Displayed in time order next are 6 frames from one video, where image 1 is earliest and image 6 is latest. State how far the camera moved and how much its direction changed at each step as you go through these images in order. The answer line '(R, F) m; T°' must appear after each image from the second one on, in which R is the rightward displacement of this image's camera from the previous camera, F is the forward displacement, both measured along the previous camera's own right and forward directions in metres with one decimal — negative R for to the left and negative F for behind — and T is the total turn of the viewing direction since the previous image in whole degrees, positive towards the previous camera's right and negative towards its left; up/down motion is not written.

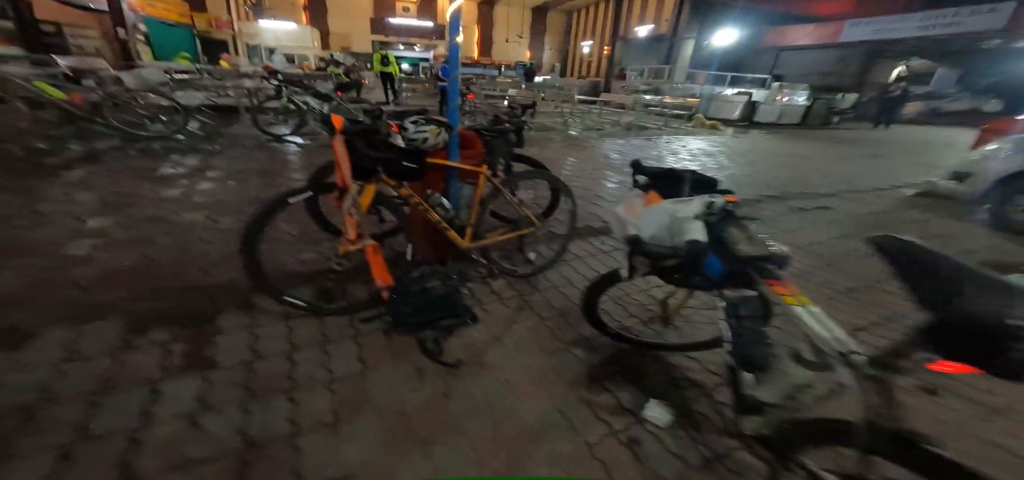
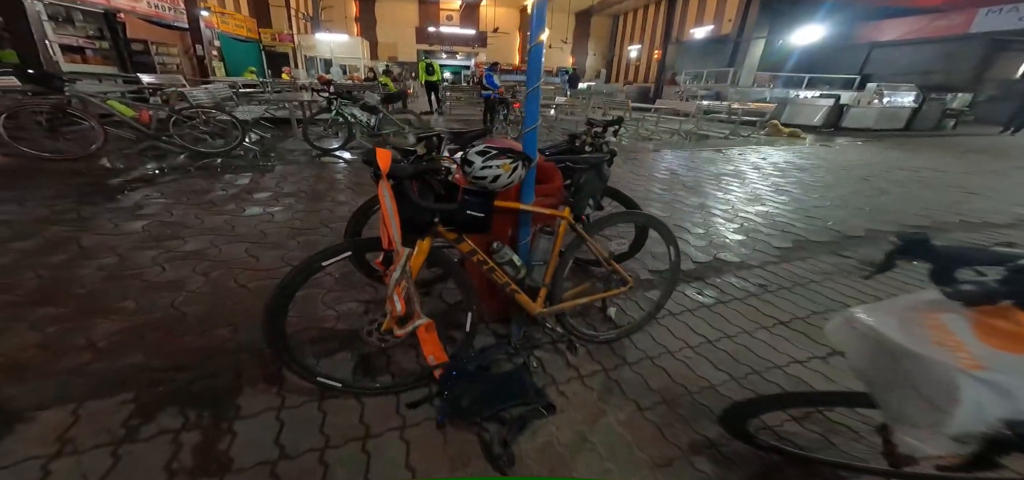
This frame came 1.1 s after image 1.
(-0.2, +0.5) m; -6°
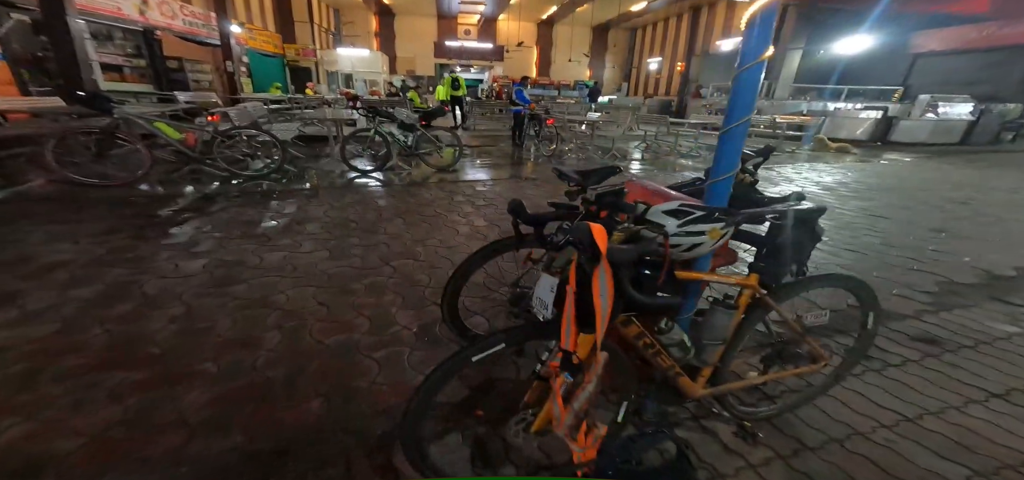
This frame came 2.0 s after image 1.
(-0.6, +0.3) m; -1°
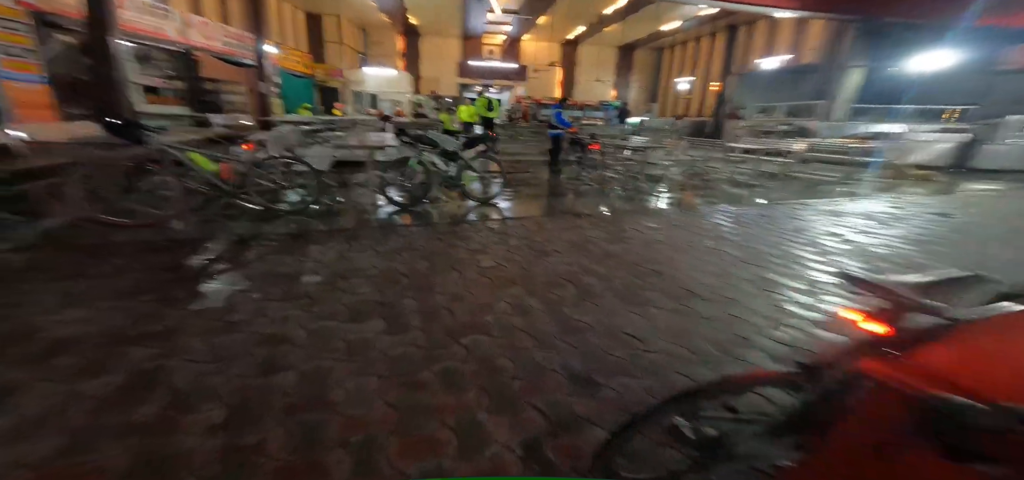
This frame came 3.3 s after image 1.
(-0.6, +0.6) m; -2°
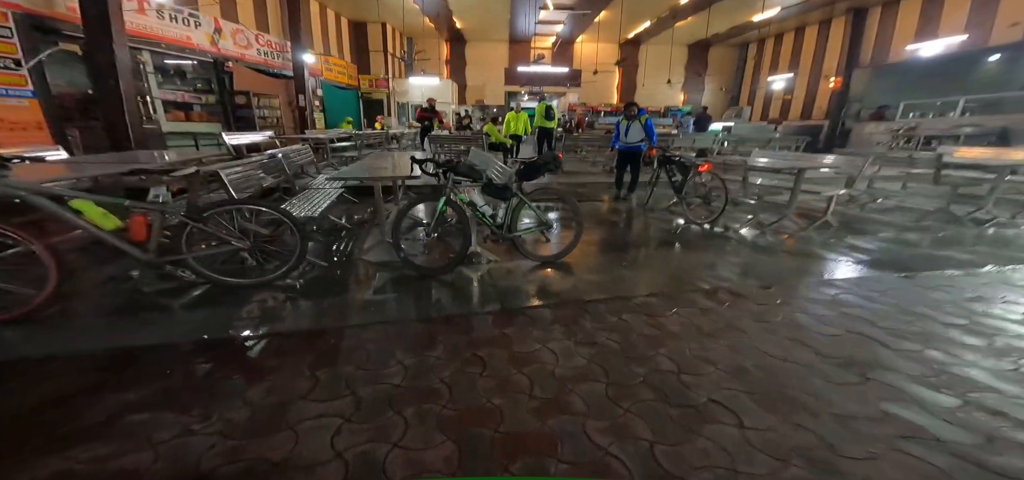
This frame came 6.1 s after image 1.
(-0.3, +1.9) m; -7°
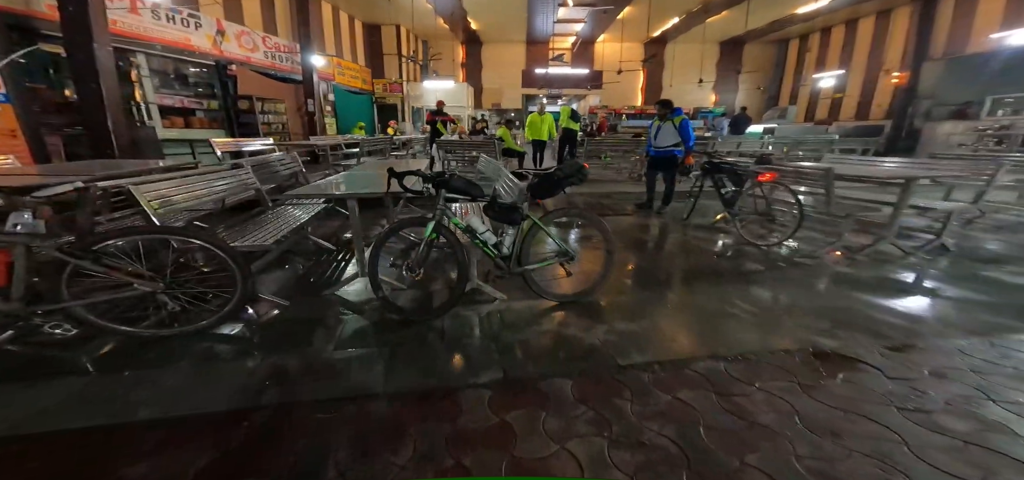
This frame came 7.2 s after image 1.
(+0.1, +0.8) m; -3°
